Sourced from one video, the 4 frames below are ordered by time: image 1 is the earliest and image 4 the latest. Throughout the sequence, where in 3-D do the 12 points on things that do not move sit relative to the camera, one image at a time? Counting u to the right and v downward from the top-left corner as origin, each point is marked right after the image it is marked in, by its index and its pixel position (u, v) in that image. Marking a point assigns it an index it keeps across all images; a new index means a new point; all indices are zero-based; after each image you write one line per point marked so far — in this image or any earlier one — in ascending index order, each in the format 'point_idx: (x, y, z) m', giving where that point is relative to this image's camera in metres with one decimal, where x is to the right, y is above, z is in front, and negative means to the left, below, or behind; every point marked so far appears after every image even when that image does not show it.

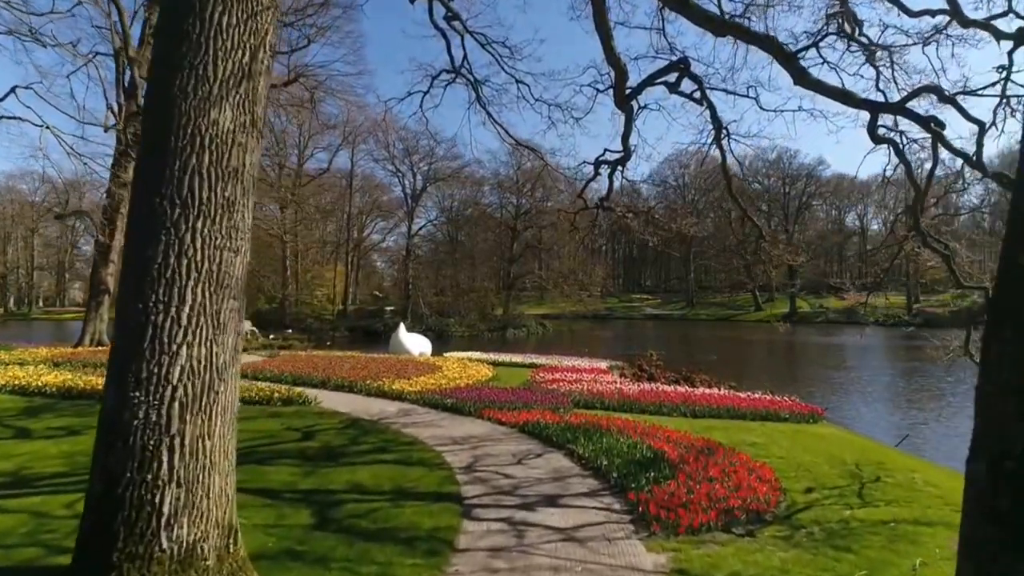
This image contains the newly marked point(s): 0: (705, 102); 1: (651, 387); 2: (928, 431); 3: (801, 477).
0: (+2.0, +2.0, +7.8) m
1: (+2.3, -1.6, +12.1) m
2: (+6.7, -2.3, +11.8) m
3: (+2.7, -1.8, +6.9) m
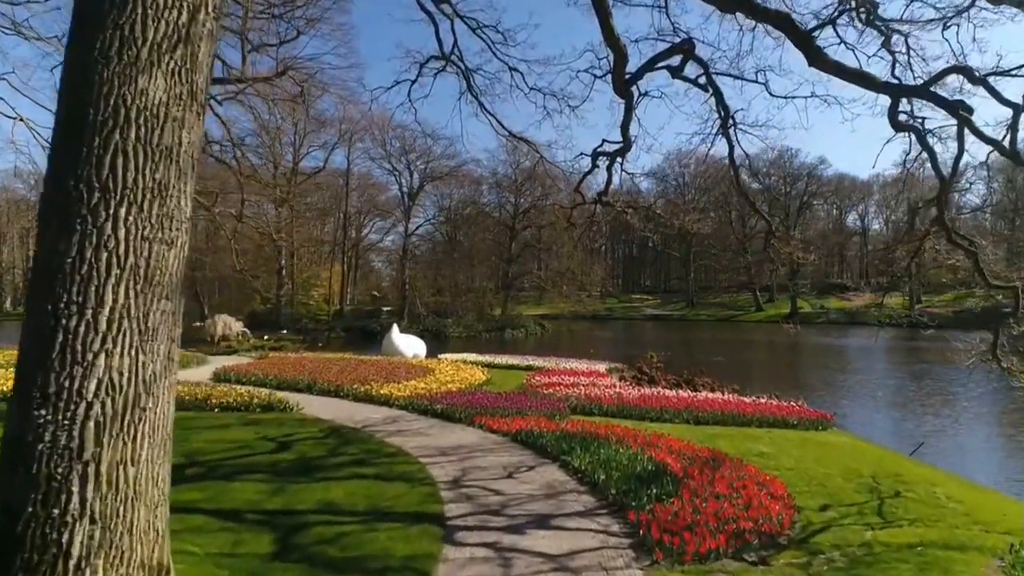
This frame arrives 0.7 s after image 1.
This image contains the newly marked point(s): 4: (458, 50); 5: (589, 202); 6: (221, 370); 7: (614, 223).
0: (+1.9, +2.0, +7.3) m
1: (+2.2, -1.6, +11.5) m
2: (+6.6, -2.3, +11.3) m
3: (+2.6, -1.8, +6.4) m
4: (-0.4, +1.9, +5.8) m
5: (+1.0, +1.1, +9.4) m
6: (-5.2, -1.5, +13.2) m
7: (+1.4, +0.9, +10.2) m
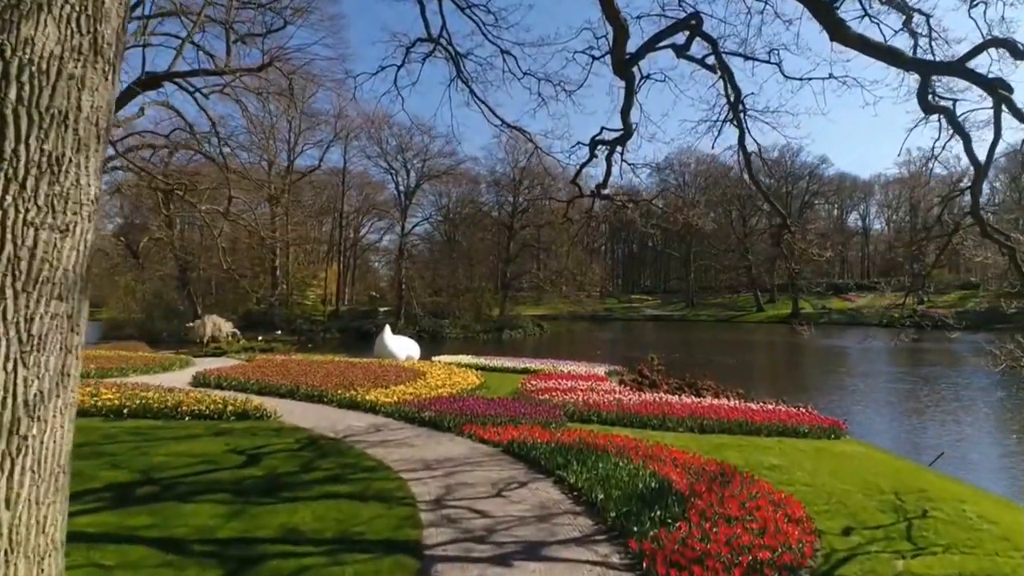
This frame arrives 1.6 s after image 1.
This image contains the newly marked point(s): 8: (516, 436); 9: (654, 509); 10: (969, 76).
0: (+1.9, +2.0, +6.7) m
1: (+2.1, -1.6, +10.9) m
2: (+6.5, -2.3, +10.7) m
3: (+2.5, -1.8, +5.8) m
4: (-0.5, +1.9, +5.2) m
5: (+0.9, +1.1, +8.8) m
6: (-5.3, -1.5, +12.6) m
7: (+1.3, +0.9, +9.6) m
8: (0.0, -1.6, +7.9) m
9: (+1.0, -1.6, +5.4) m
10: (+3.3, +1.5, +5.4) m
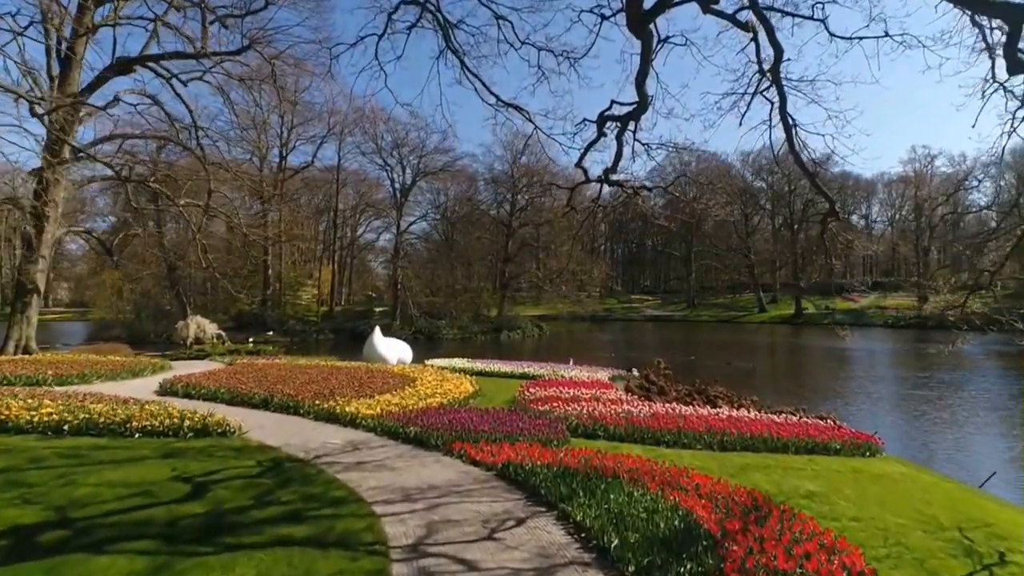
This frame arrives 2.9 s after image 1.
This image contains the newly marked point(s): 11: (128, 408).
0: (+1.8, +2.0, +5.6) m
1: (+2.1, -1.6, +9.9) m
2: (+6.5, -2.3, +9.7) m
3: (+2.5, -1.8, +4.7) m
4: (-0.5, +1.9, +4.2) m
5: (+0.9, +1.1, +7.7) m
6: (-5.3, -1.4, +11.6) m
7: (+1.3, +0.9, +8.6) m
8: (0.0, -1.6, +6.9) m
9: (+1.0, -1.6, +4.3) m
10: (+3.3, +1.6, +4.4) m
11: (-4.2, -1.3, +8.2) m
